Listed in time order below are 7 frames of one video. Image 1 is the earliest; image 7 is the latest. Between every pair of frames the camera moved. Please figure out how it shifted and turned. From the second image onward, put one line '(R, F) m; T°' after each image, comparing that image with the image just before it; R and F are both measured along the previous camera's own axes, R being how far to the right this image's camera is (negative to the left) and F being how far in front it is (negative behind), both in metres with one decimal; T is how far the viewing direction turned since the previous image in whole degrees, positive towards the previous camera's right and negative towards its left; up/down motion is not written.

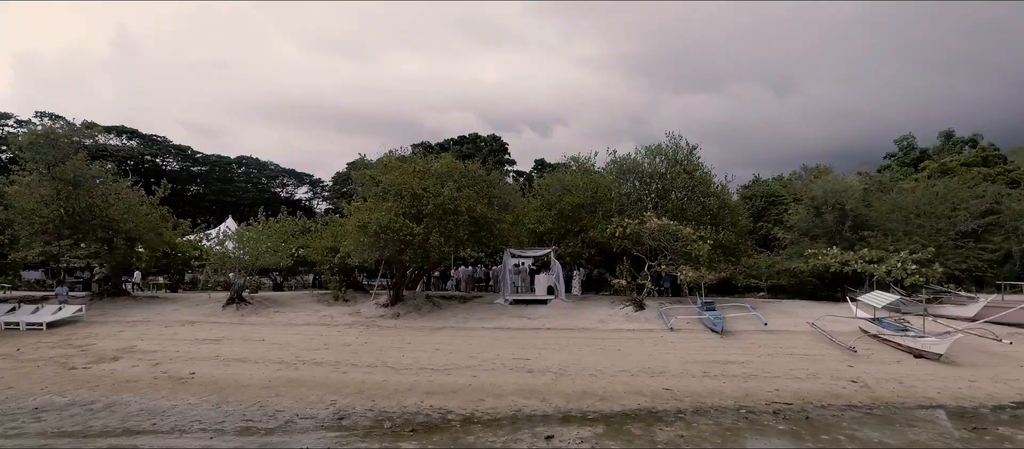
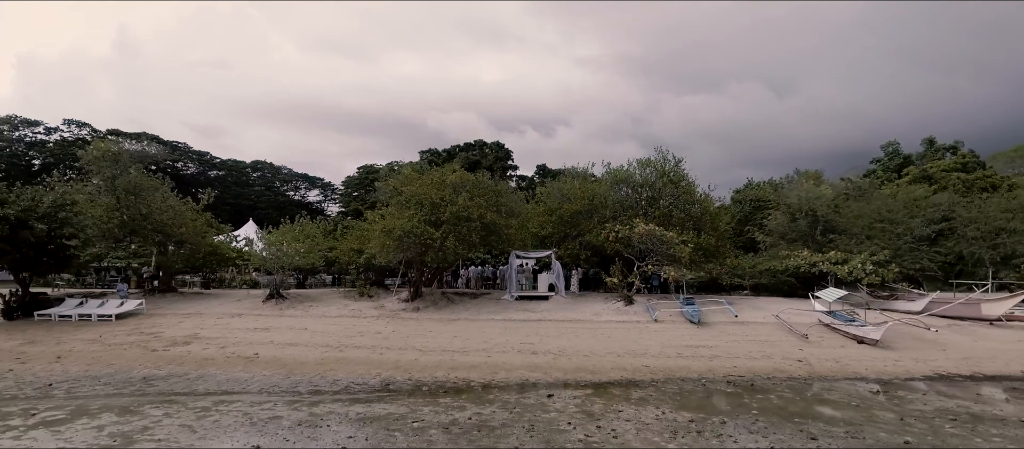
(-0.2, -2.7) m; 0°
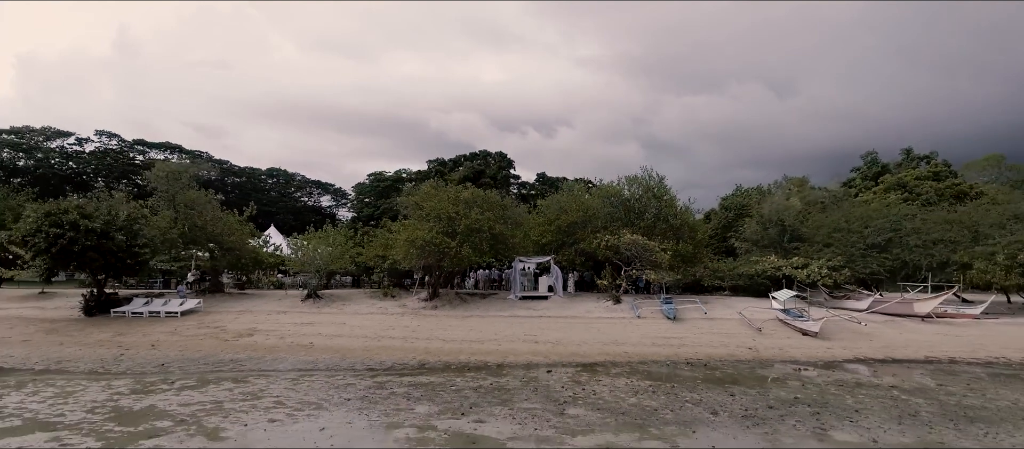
(-0.2, -3.5) m; 0°
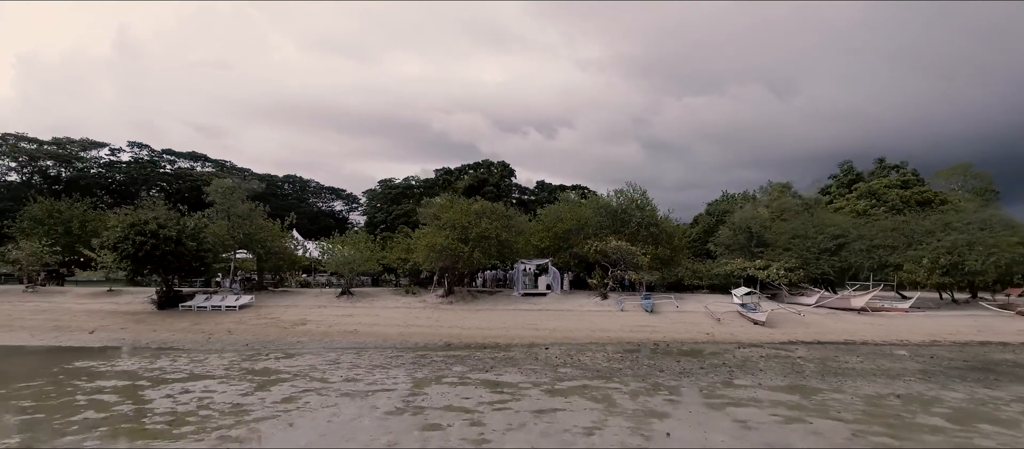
(-0.2, -4.5) m; 0°
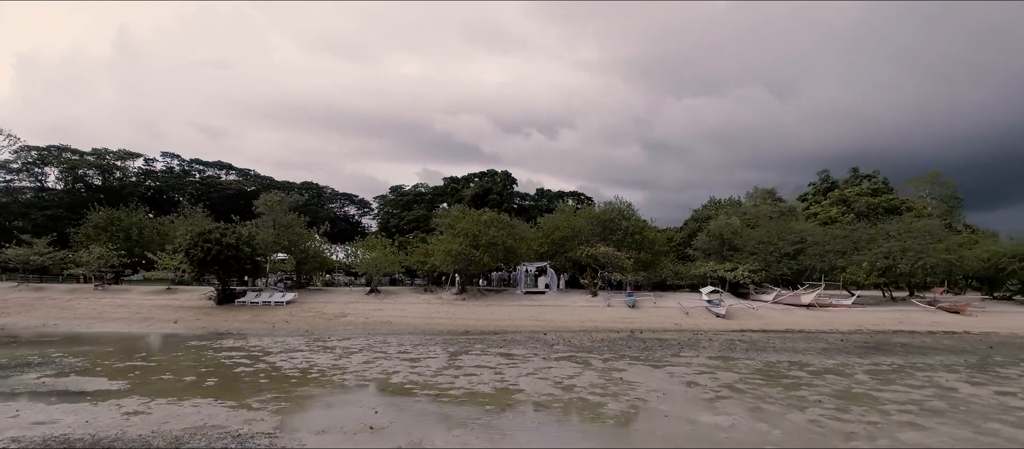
(-0.2, -5.2) m; 0°
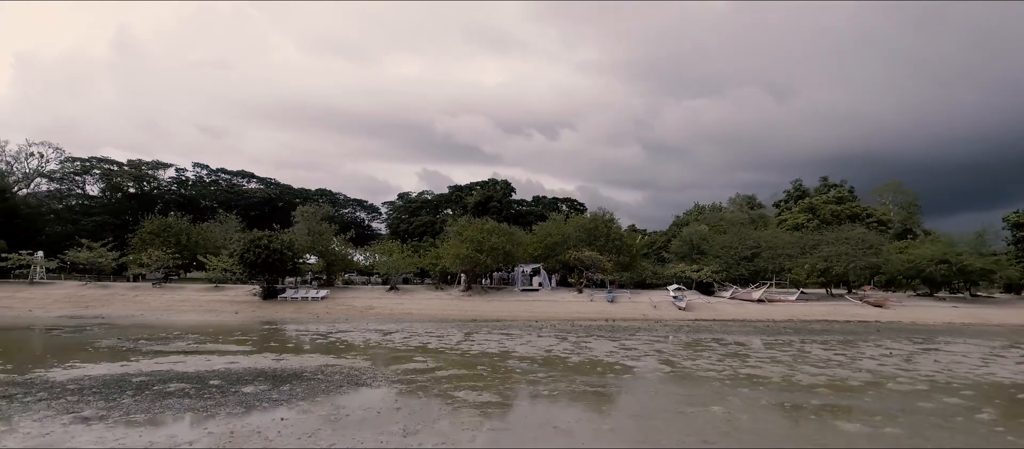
(0.0, -6.4) m; 0°
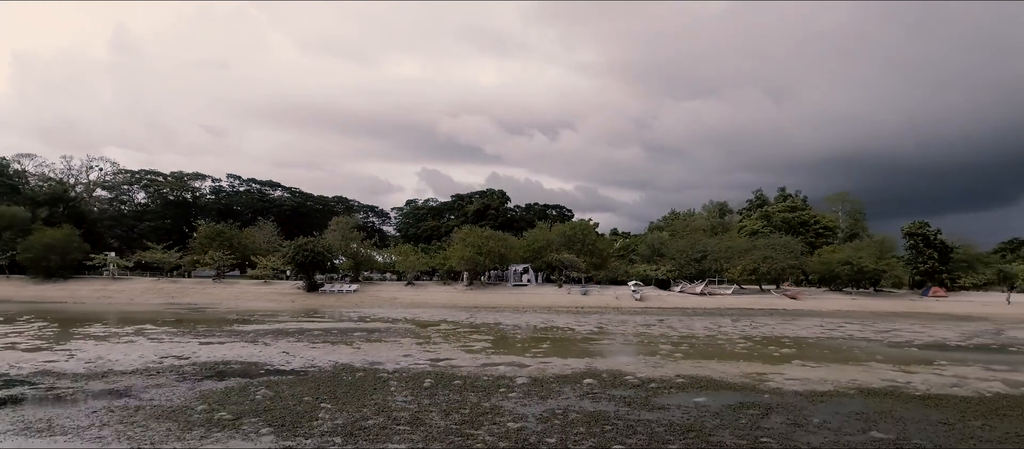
(+0.4, -10.1) m; 0°
